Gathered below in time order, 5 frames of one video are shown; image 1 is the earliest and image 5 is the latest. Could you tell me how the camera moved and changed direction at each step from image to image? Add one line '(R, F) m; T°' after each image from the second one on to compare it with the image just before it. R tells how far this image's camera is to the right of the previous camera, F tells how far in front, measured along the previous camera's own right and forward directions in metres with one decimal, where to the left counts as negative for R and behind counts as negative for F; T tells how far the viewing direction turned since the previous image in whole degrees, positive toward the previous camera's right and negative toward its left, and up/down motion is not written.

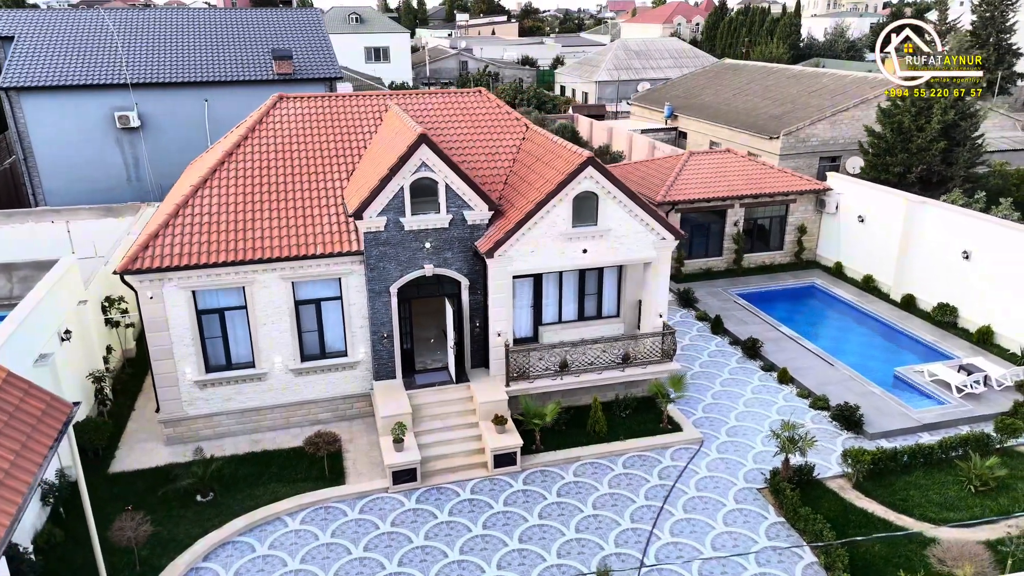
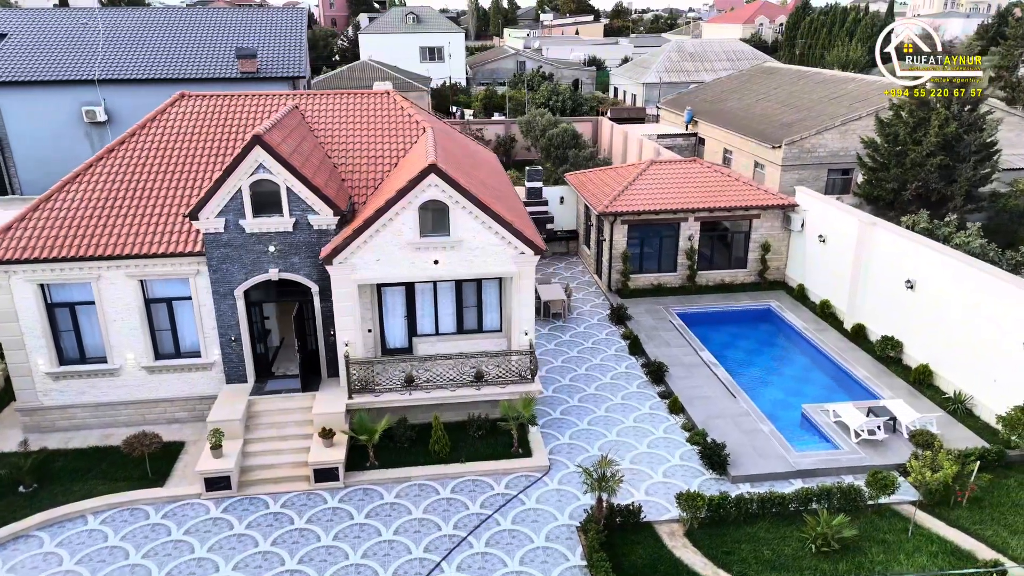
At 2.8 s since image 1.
(+5.2, +1.1) m; -7°
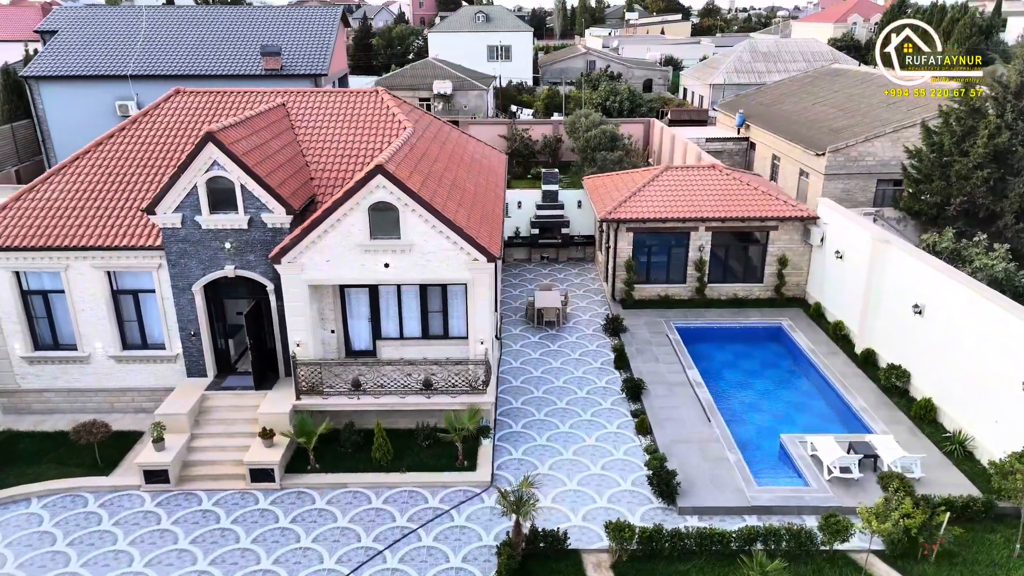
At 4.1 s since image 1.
(+2.7, +0.7) m; -6°
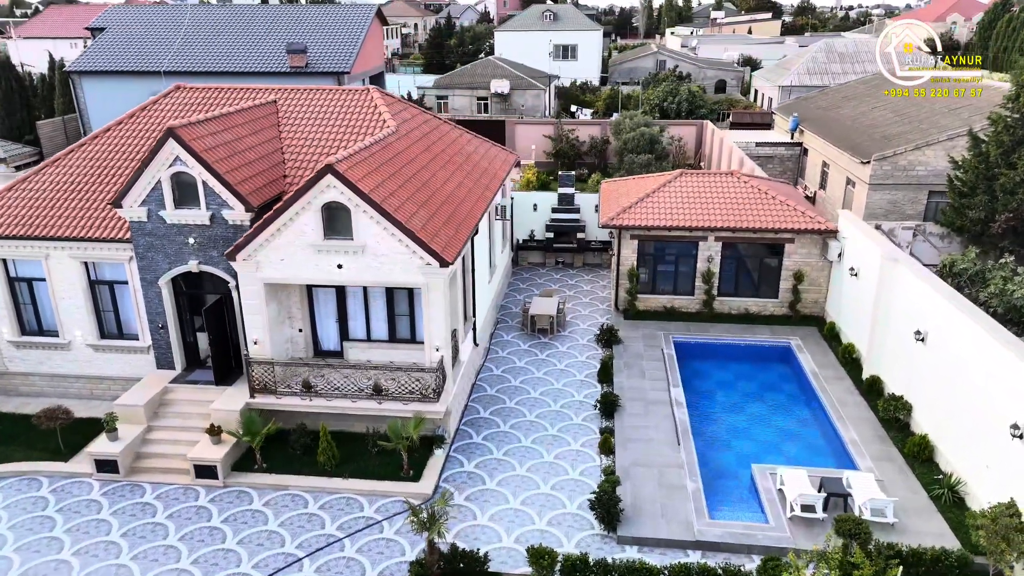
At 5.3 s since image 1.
(+2.6, +0.7) m; -6°
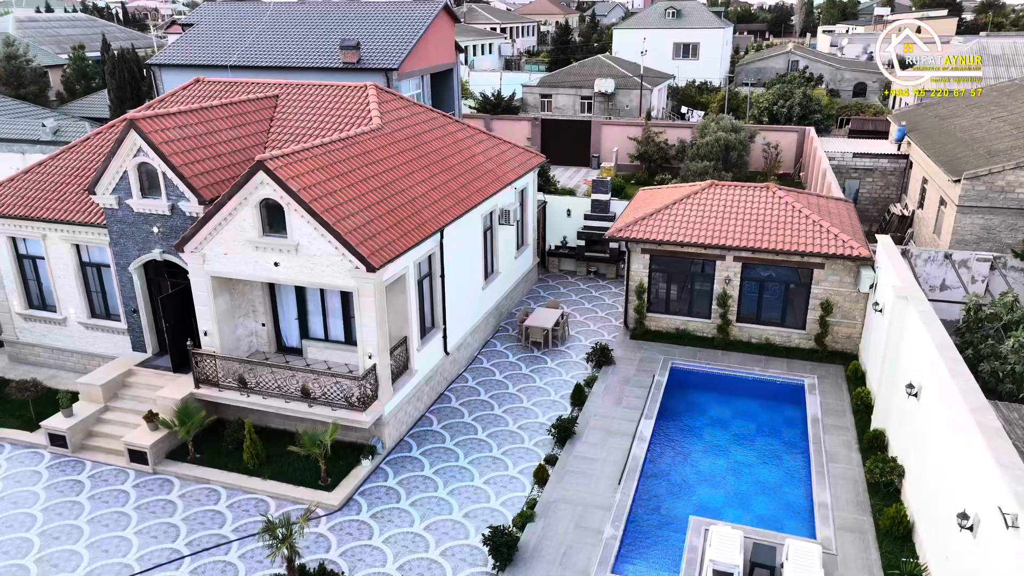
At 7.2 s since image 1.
(+4.0, +1.3) m; -11°
